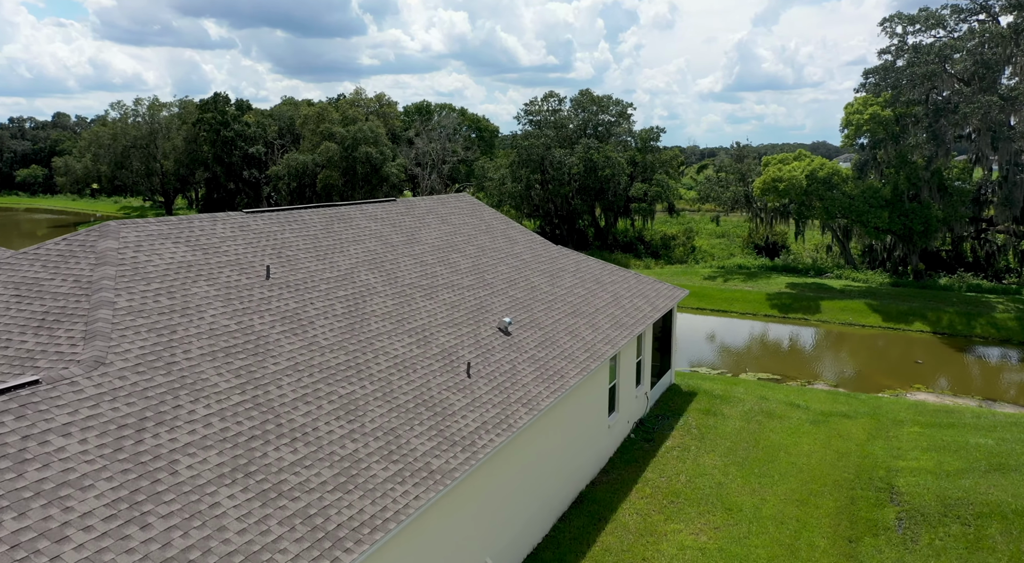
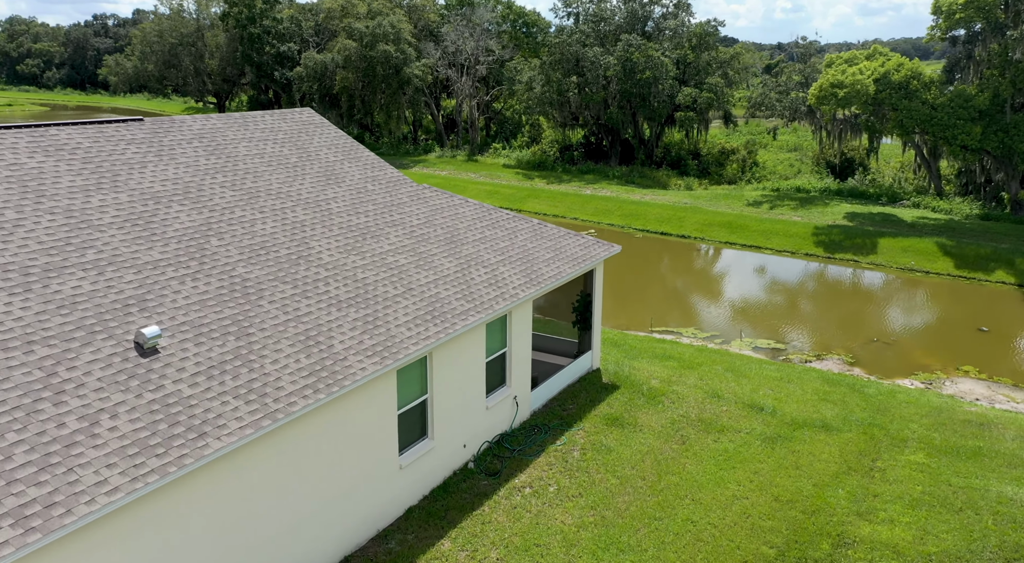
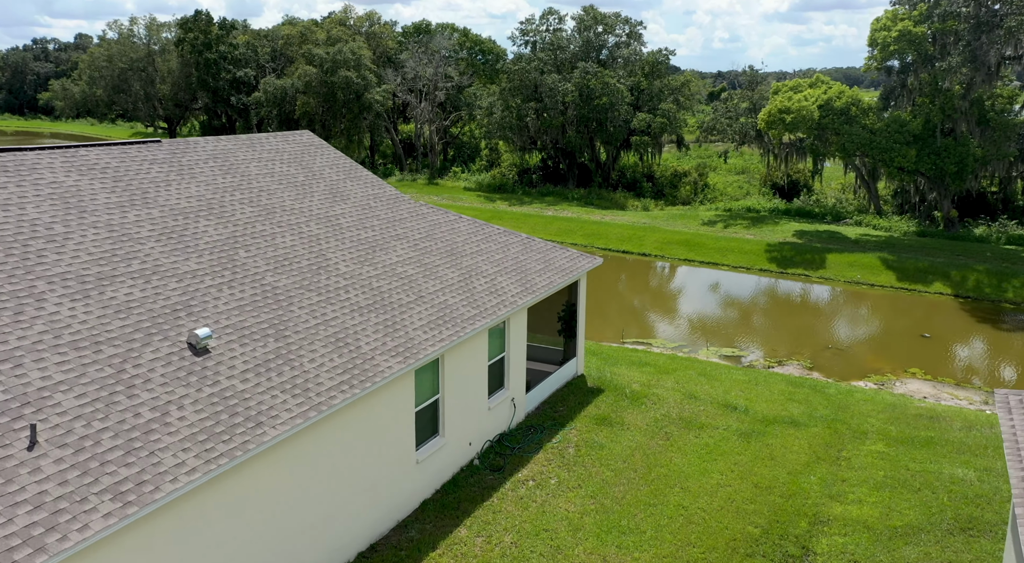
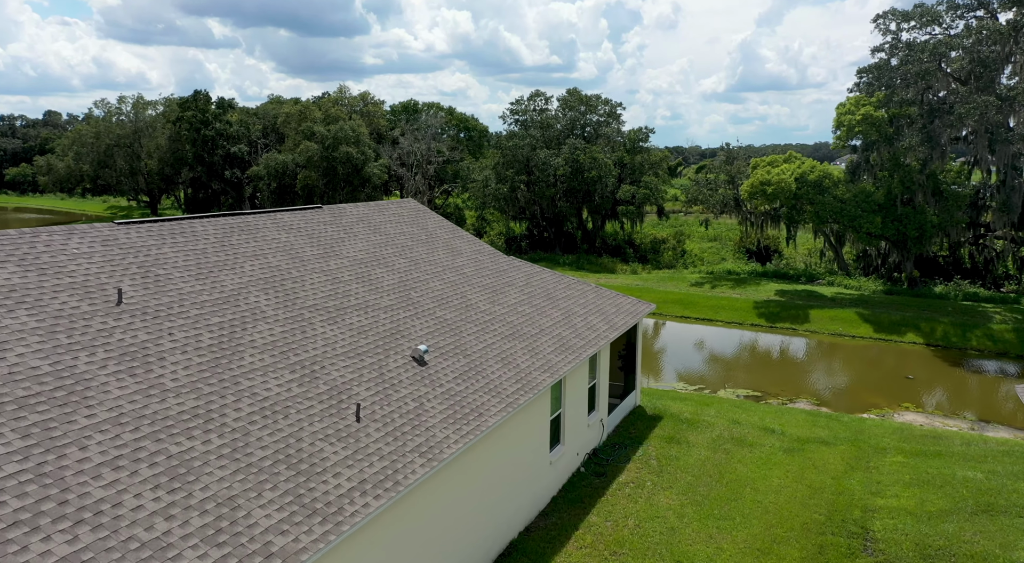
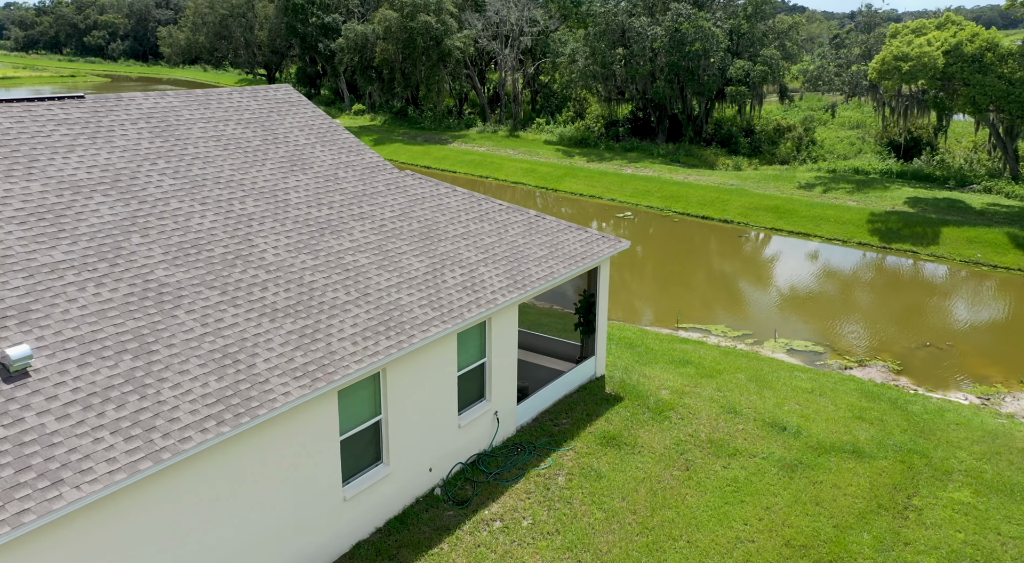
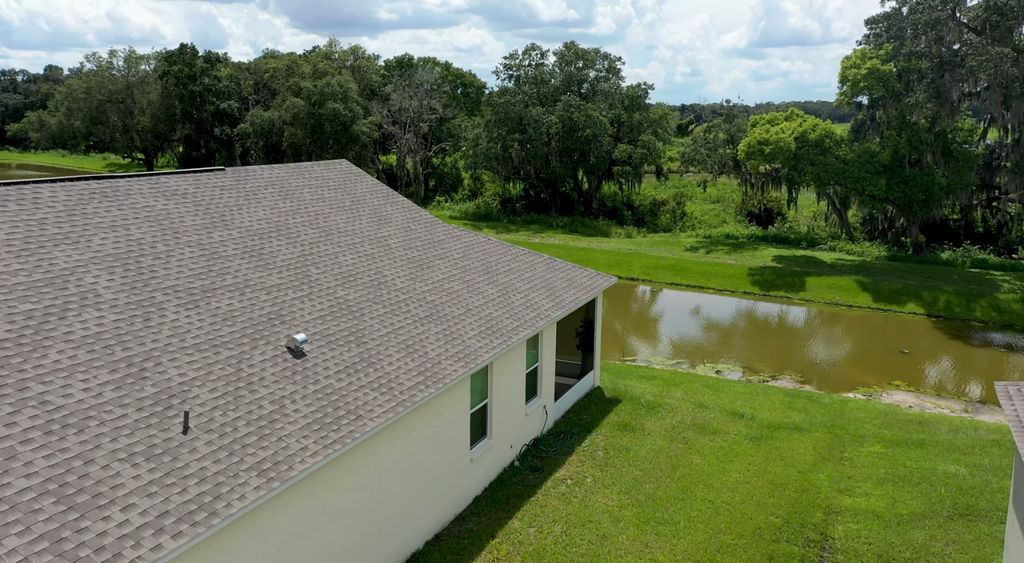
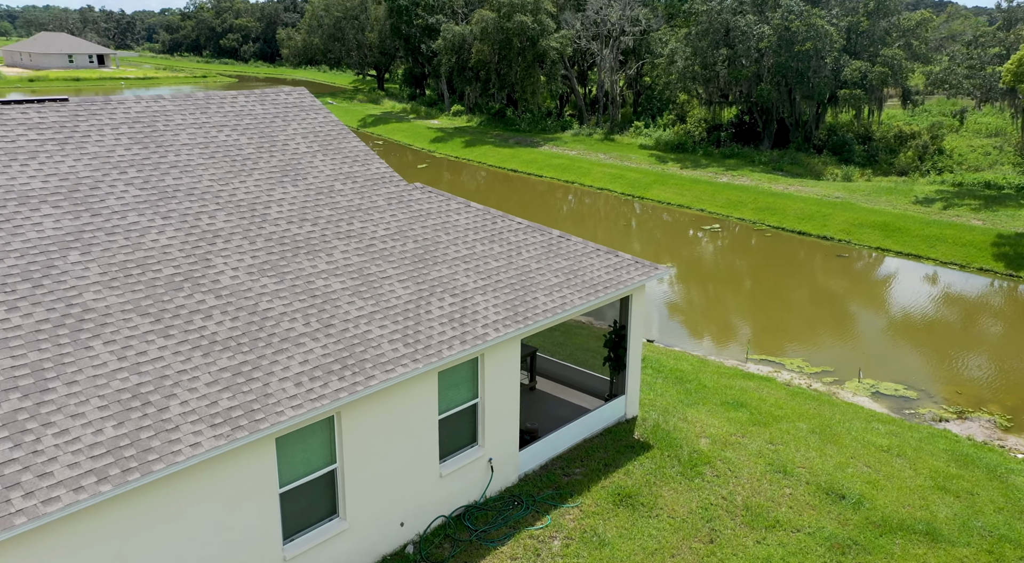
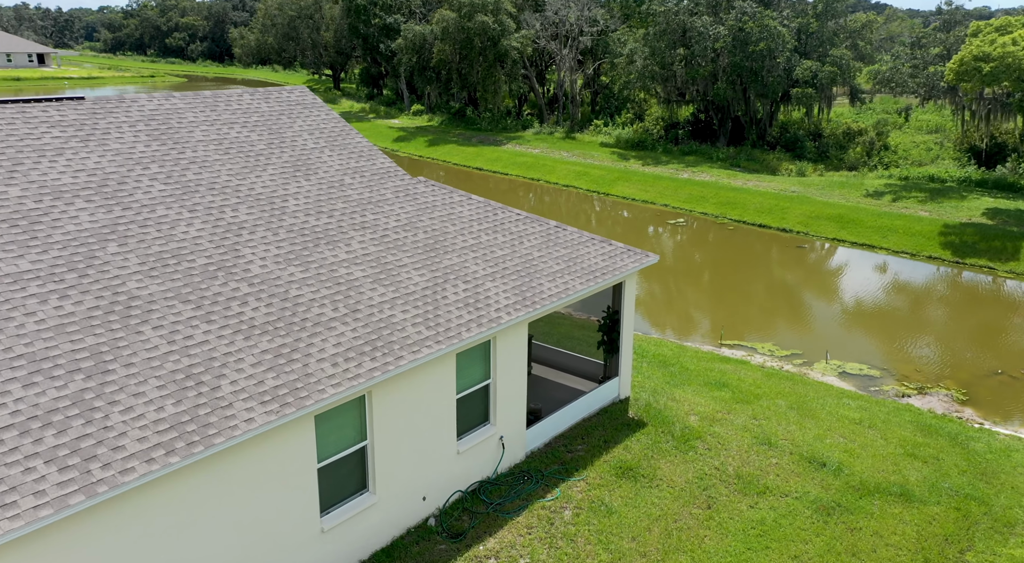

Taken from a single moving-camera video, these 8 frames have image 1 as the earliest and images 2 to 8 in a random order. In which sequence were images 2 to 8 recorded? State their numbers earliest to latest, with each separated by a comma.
4, 6, 3, 2, 5, 8, 7
